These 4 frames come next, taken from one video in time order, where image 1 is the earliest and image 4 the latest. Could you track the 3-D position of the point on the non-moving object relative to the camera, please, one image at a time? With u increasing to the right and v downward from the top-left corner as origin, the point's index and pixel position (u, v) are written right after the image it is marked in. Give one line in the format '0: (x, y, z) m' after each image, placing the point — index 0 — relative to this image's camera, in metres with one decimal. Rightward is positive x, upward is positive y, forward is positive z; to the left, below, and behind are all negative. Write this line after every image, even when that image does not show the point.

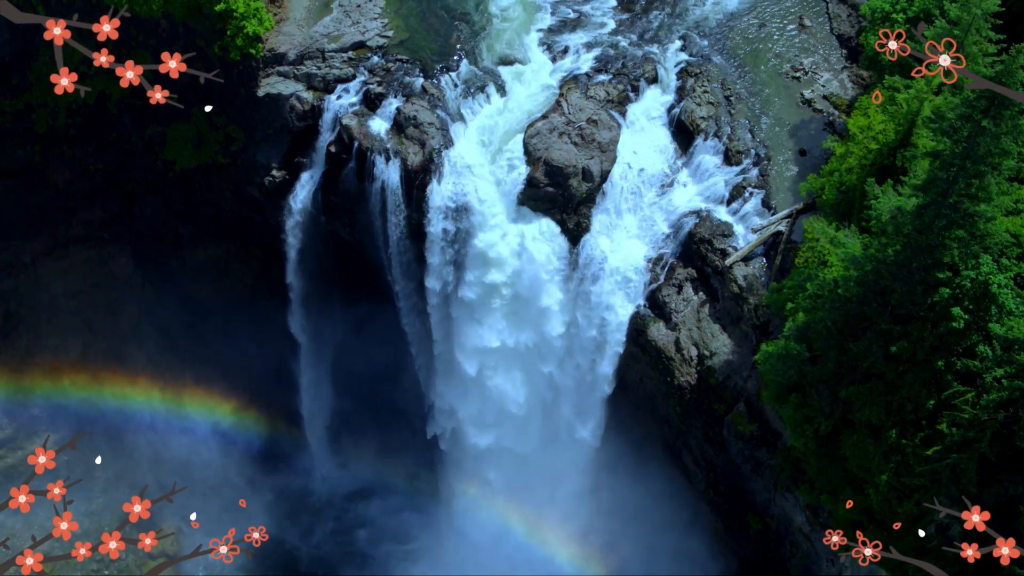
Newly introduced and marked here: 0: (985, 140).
0: (+10.5, +3.3, +19.0) m
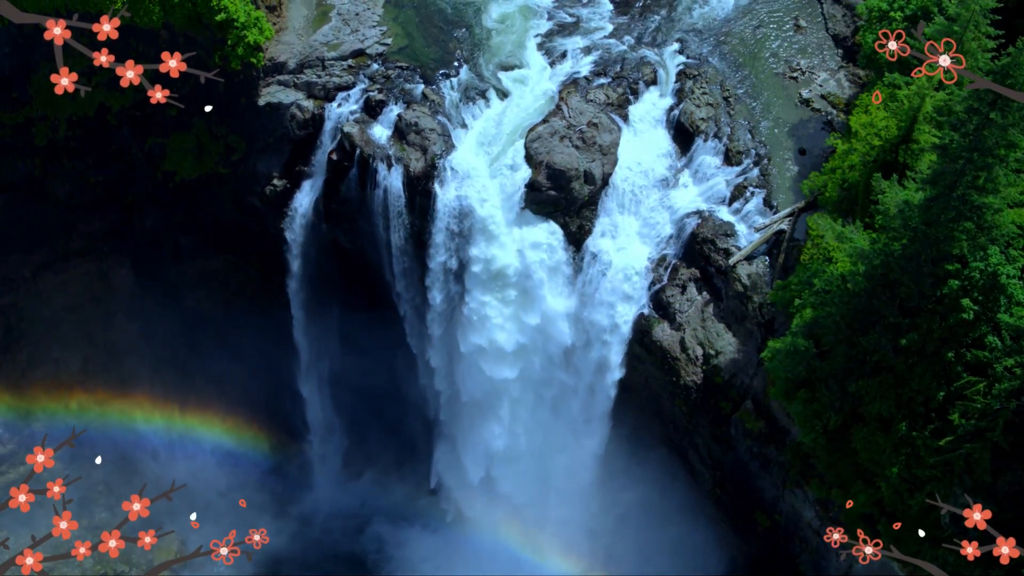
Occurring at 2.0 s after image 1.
0: (+10.8, +3.5, +19.3) m
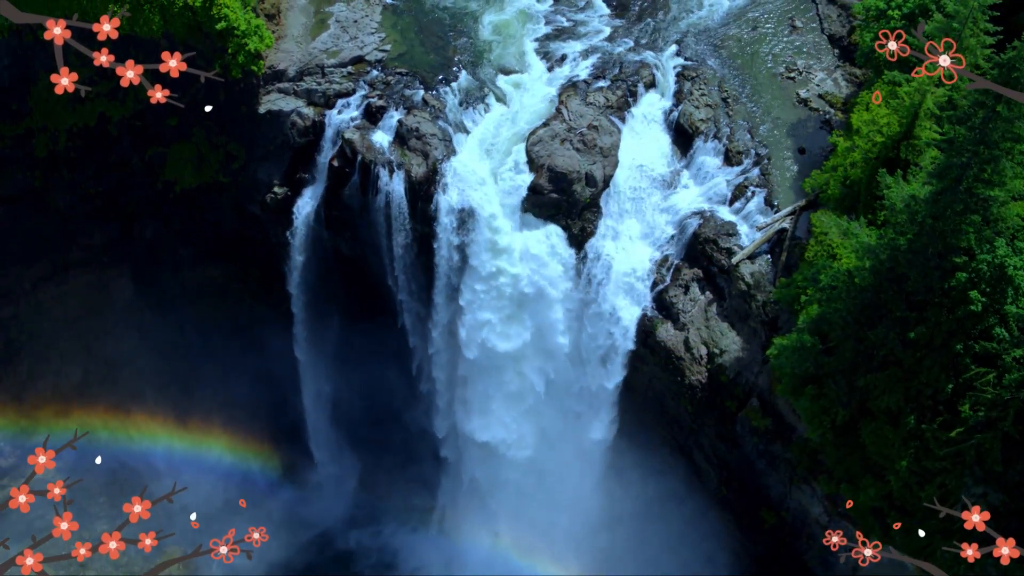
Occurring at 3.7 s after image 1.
0: (+11.0, +3.7, +19.6) m
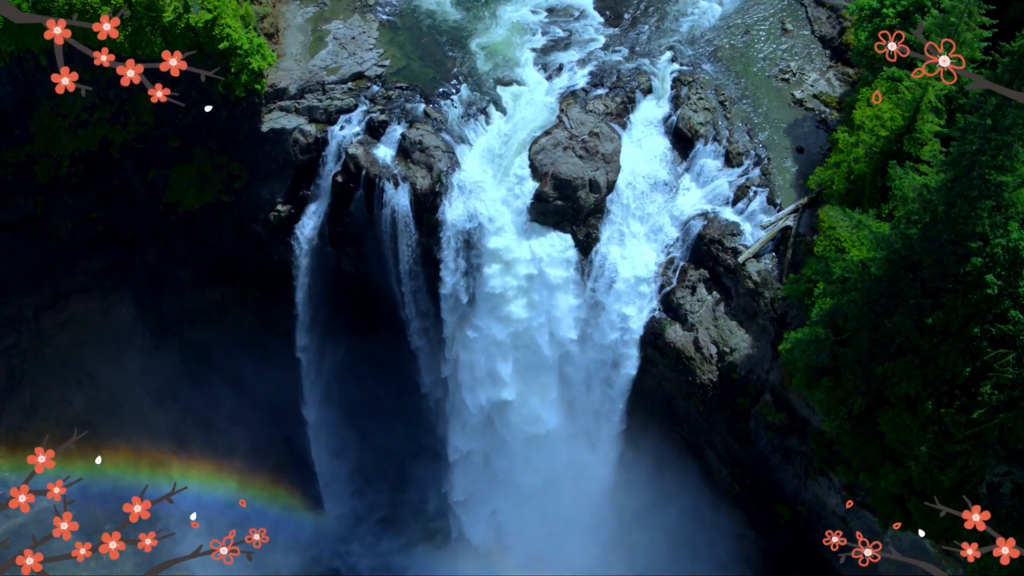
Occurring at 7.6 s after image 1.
0: (+11.5, +4.1, +20.2) m
